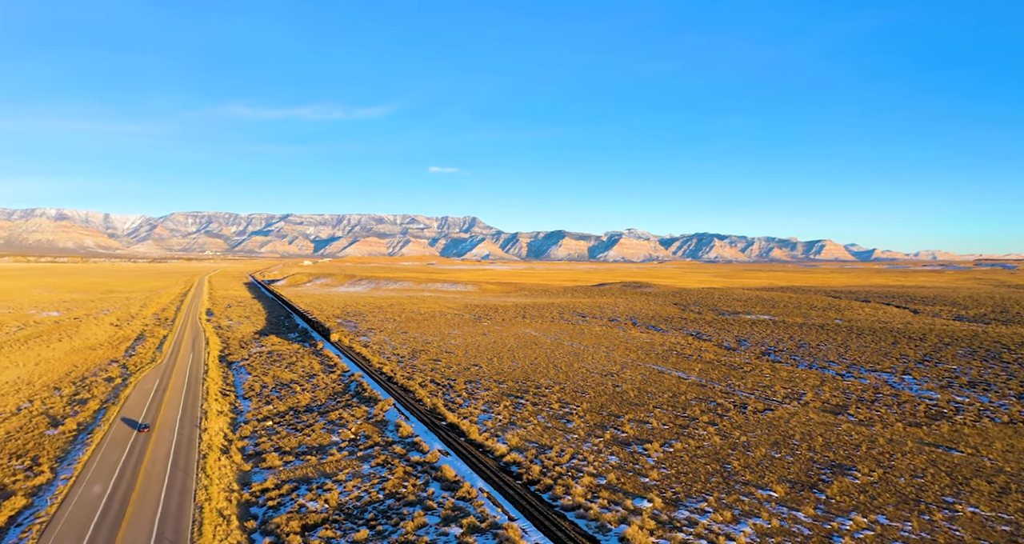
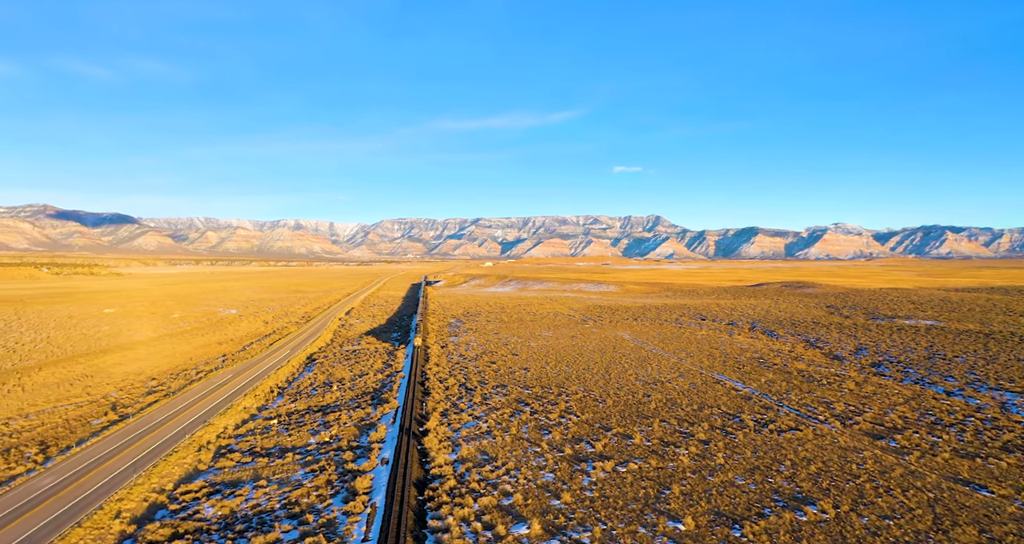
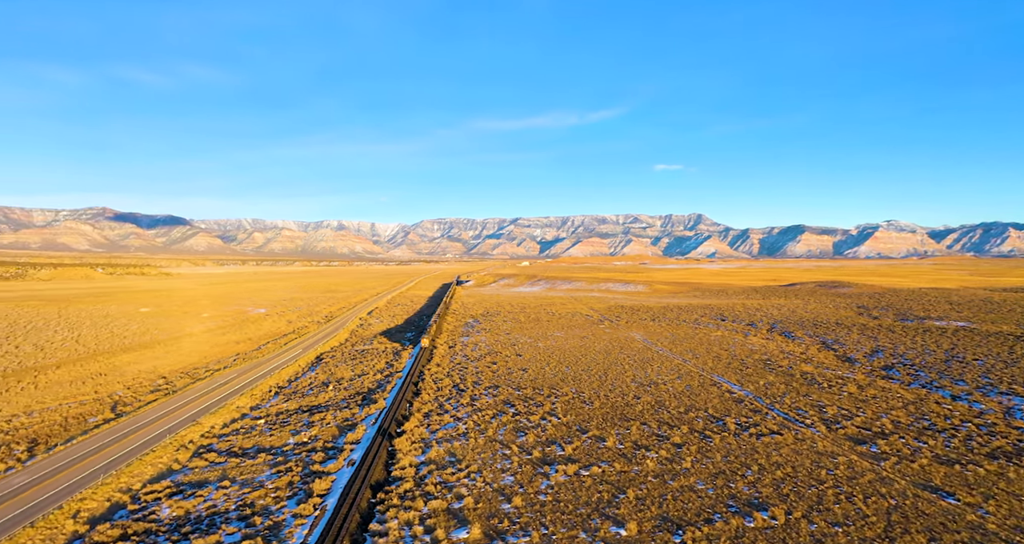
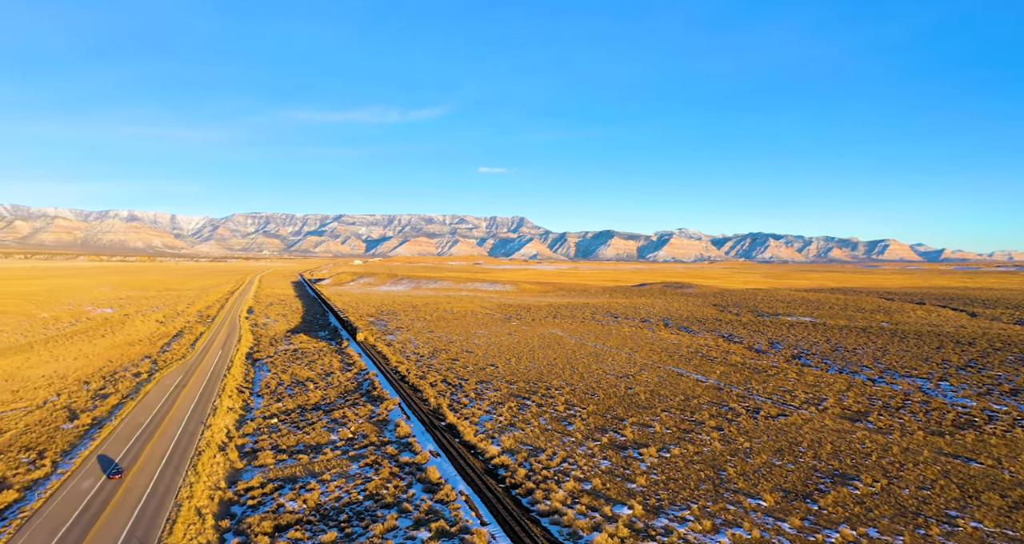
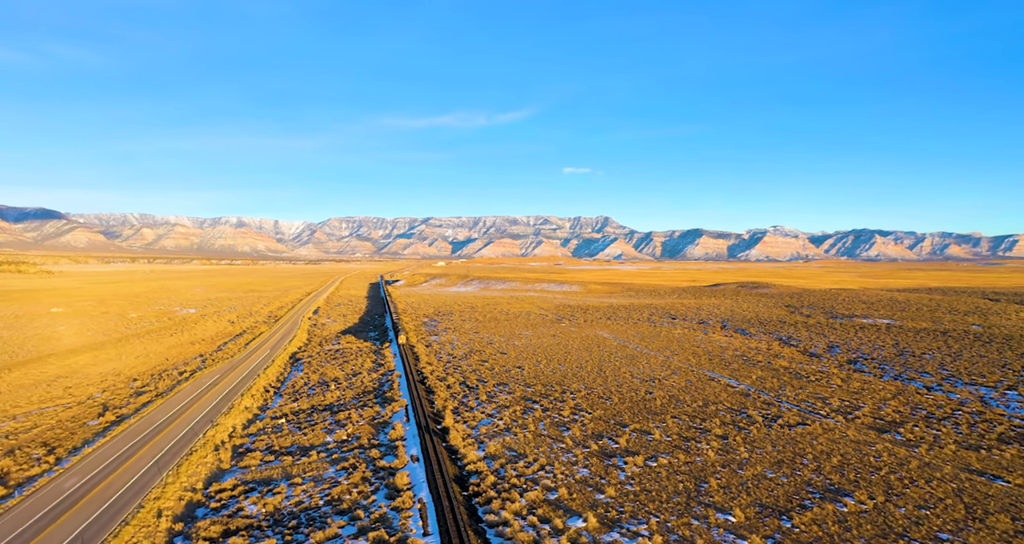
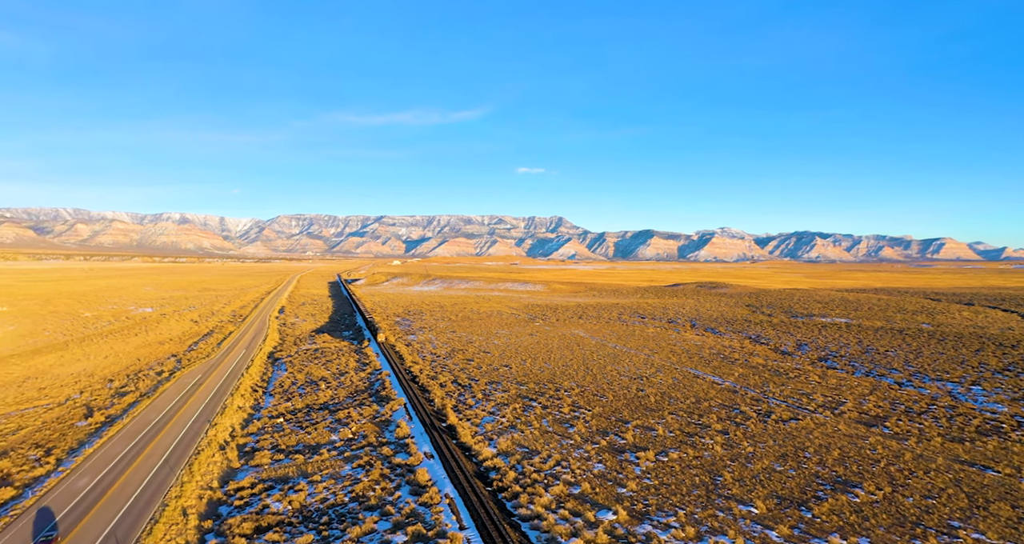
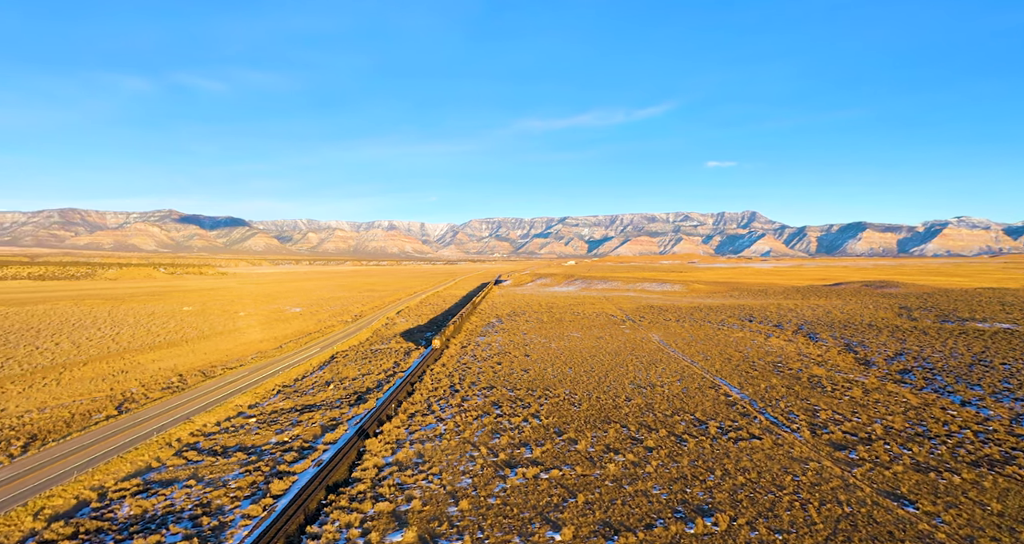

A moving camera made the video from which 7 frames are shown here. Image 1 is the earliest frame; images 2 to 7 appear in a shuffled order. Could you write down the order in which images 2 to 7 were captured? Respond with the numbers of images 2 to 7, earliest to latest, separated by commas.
4, 6, 5, 2, 3, 7
